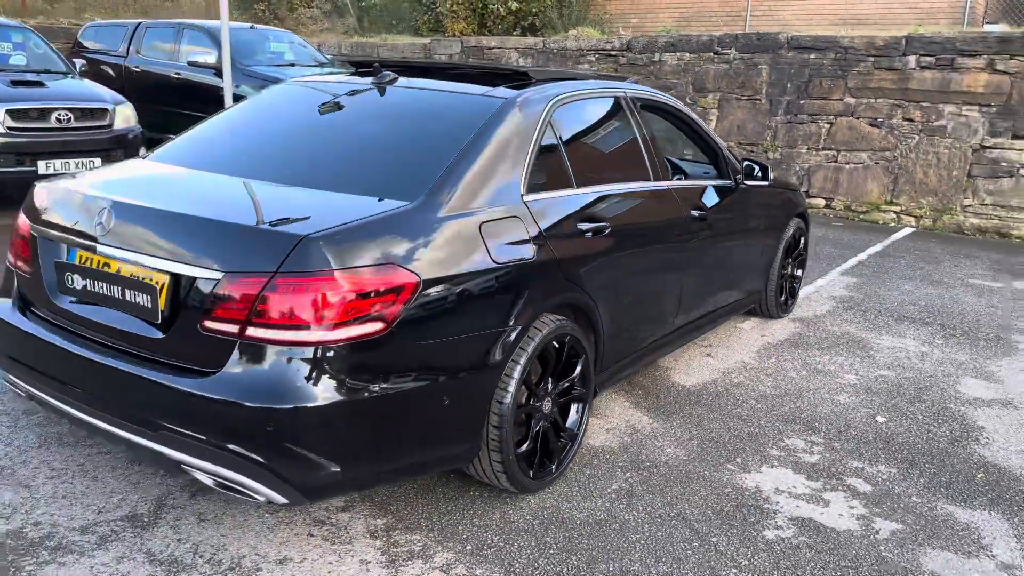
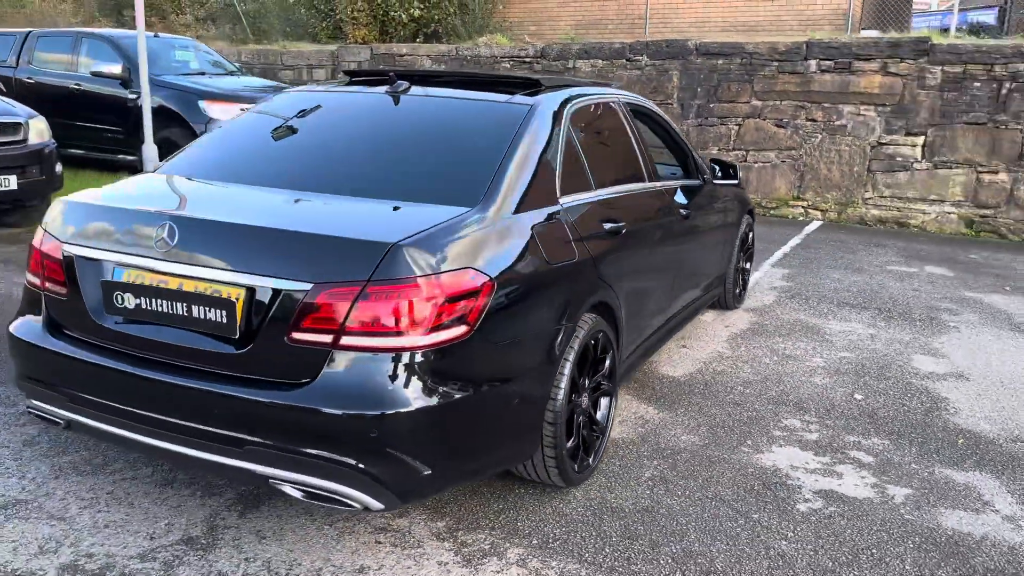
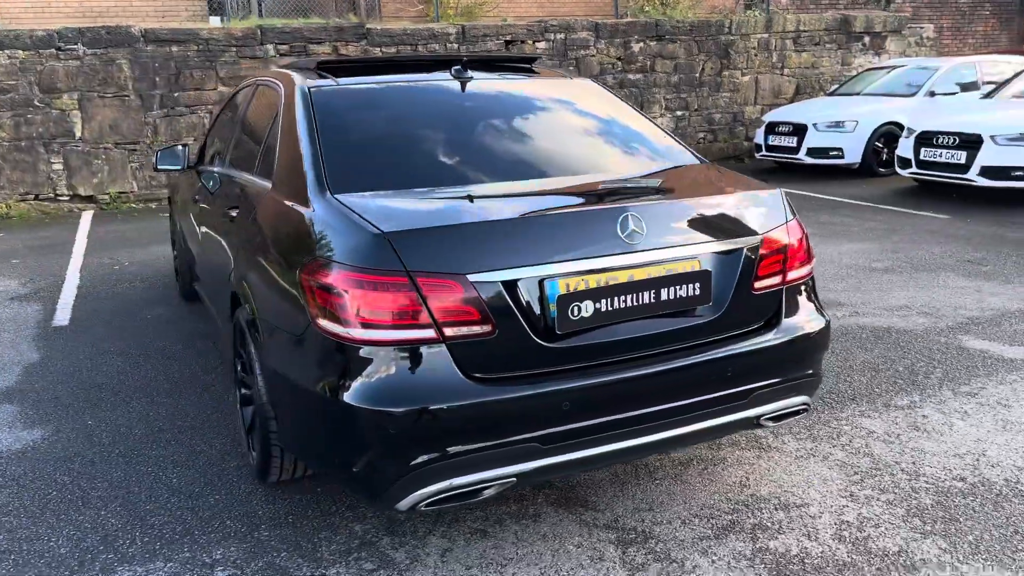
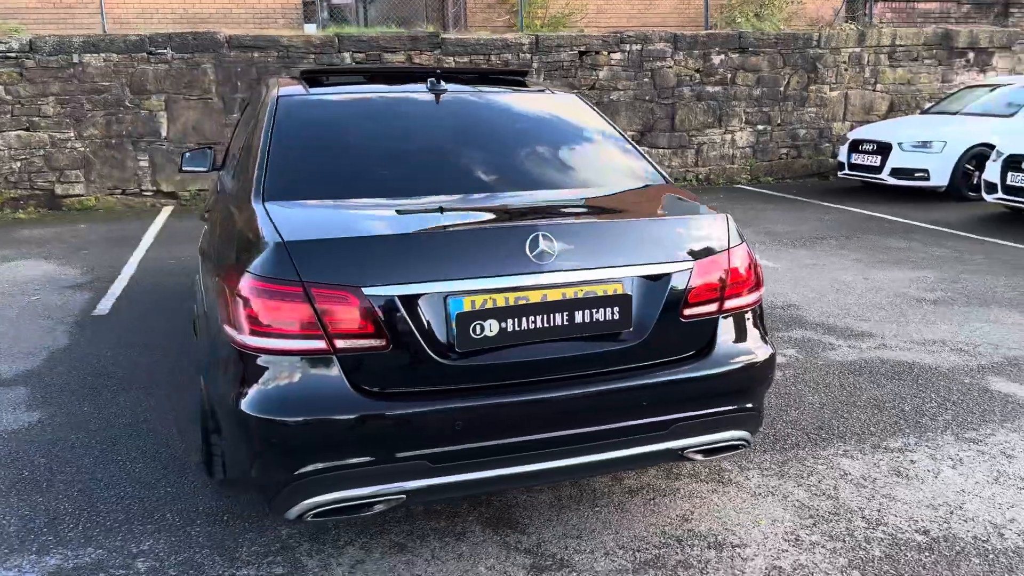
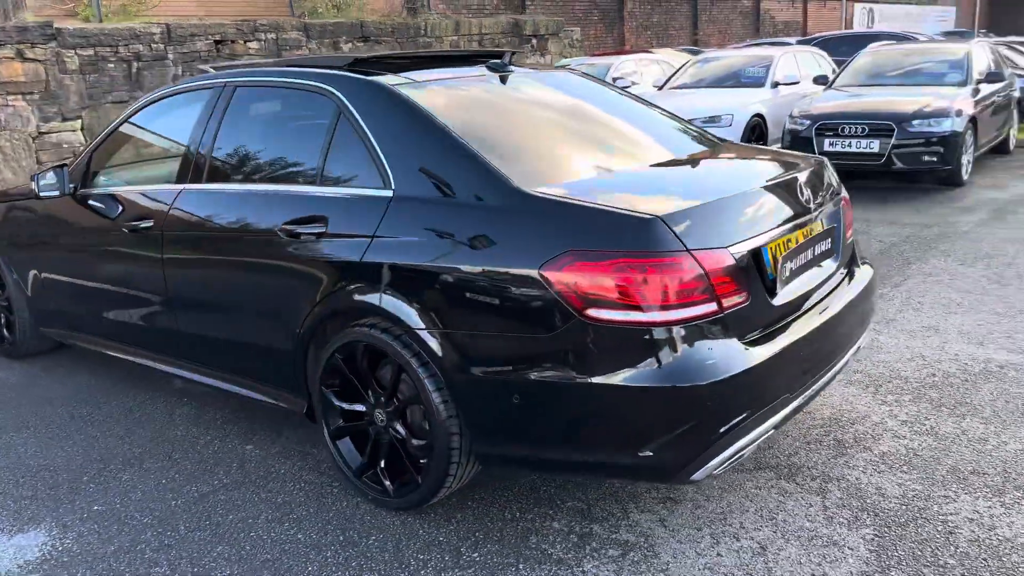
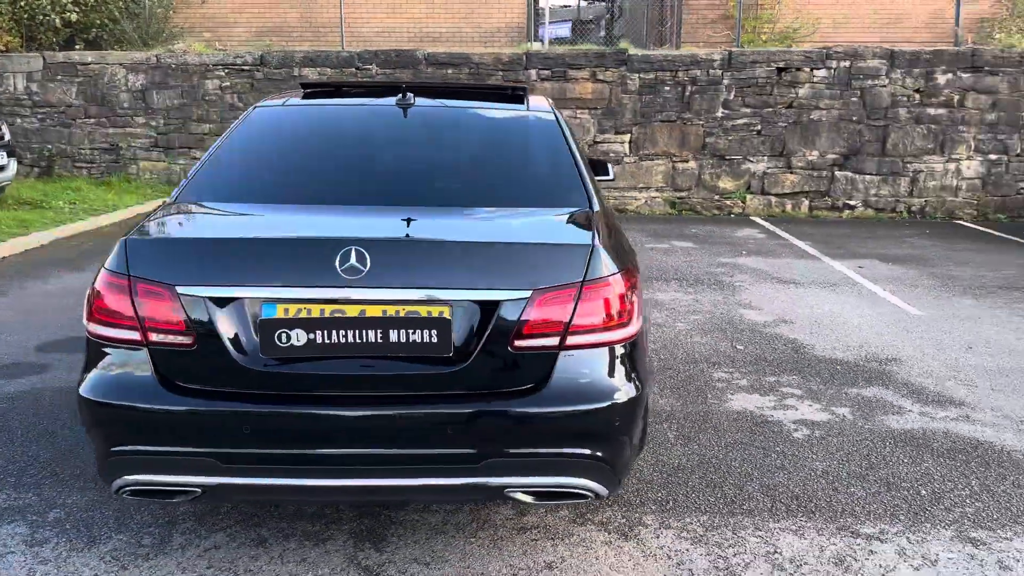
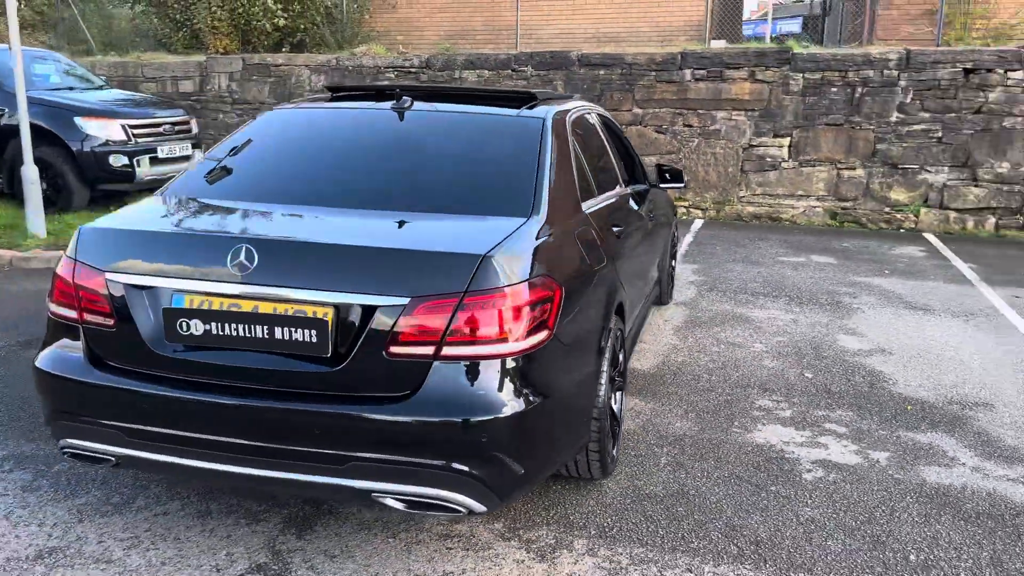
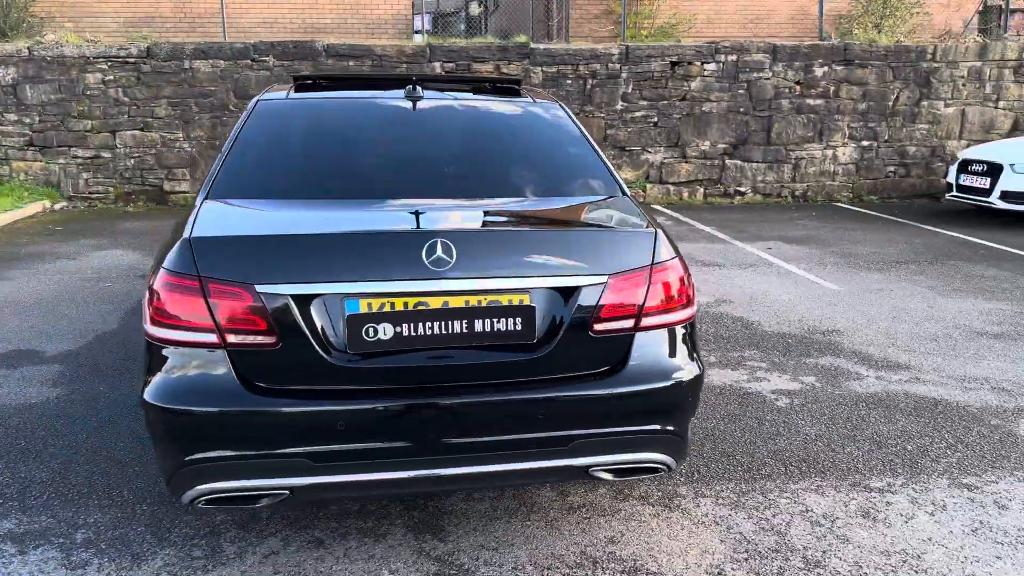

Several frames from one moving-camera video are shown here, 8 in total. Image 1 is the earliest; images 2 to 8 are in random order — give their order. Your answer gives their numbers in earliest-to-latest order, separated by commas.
2, 7, 6, 8, 4, 3, 5
